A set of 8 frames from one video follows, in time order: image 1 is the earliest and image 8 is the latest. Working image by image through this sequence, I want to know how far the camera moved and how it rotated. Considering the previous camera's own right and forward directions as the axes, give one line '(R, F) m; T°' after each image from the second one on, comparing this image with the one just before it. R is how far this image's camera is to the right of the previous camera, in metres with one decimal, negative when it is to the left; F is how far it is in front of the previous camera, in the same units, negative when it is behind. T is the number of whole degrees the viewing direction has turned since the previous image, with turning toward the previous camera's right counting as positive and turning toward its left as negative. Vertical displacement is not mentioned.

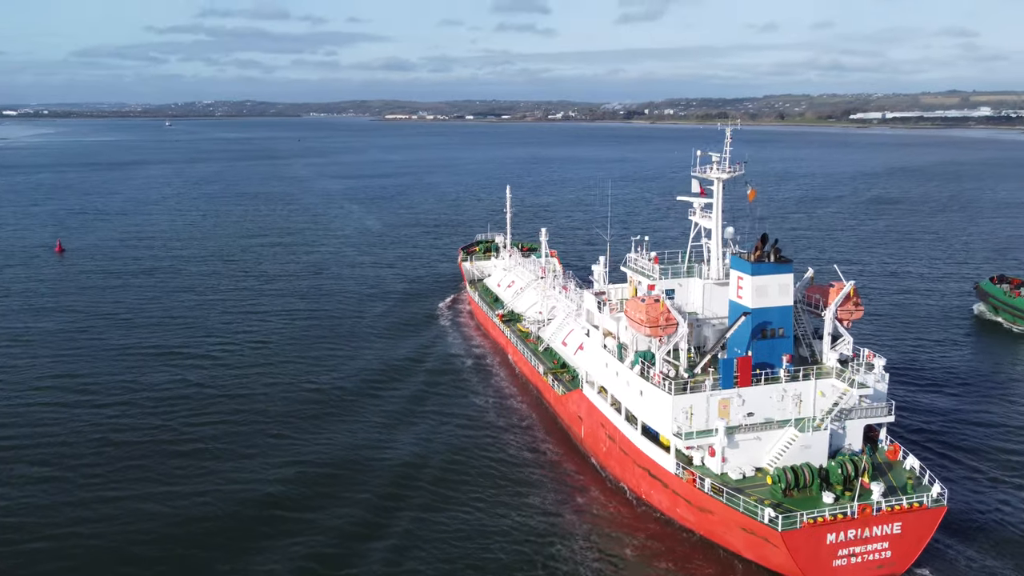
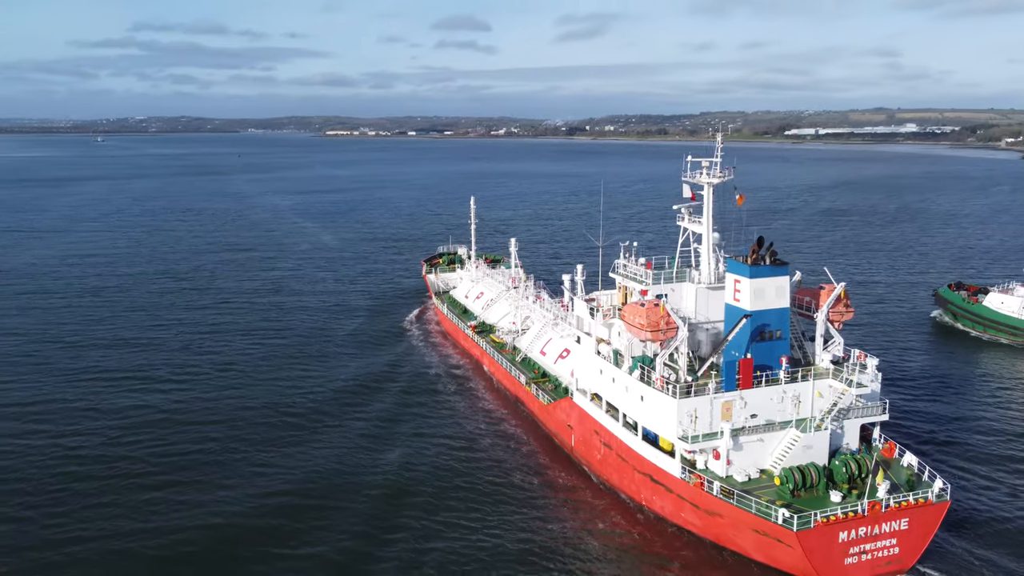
(-1.5, +0.4) m; +4°
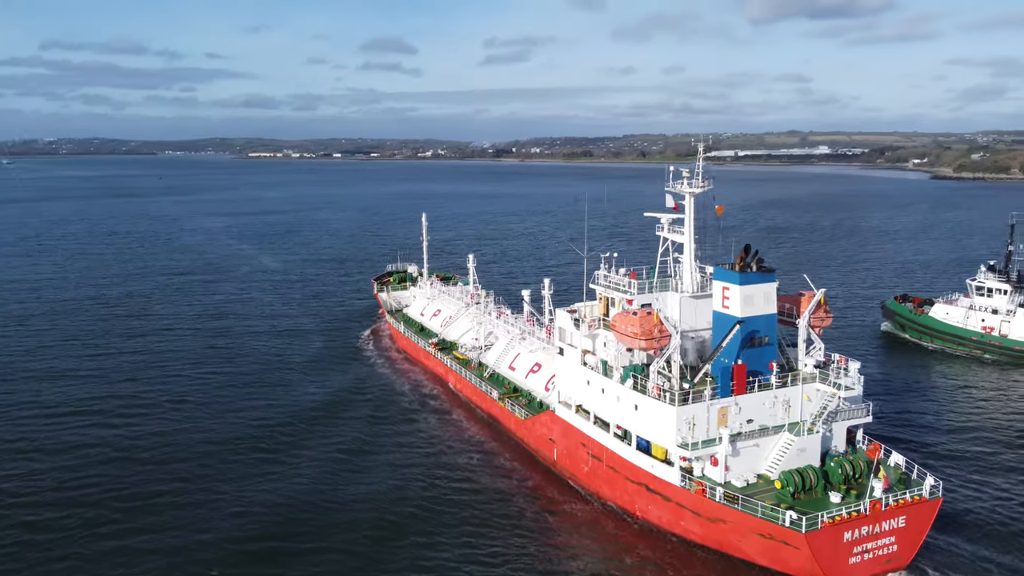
(-1.8, +0.4) m; +5°
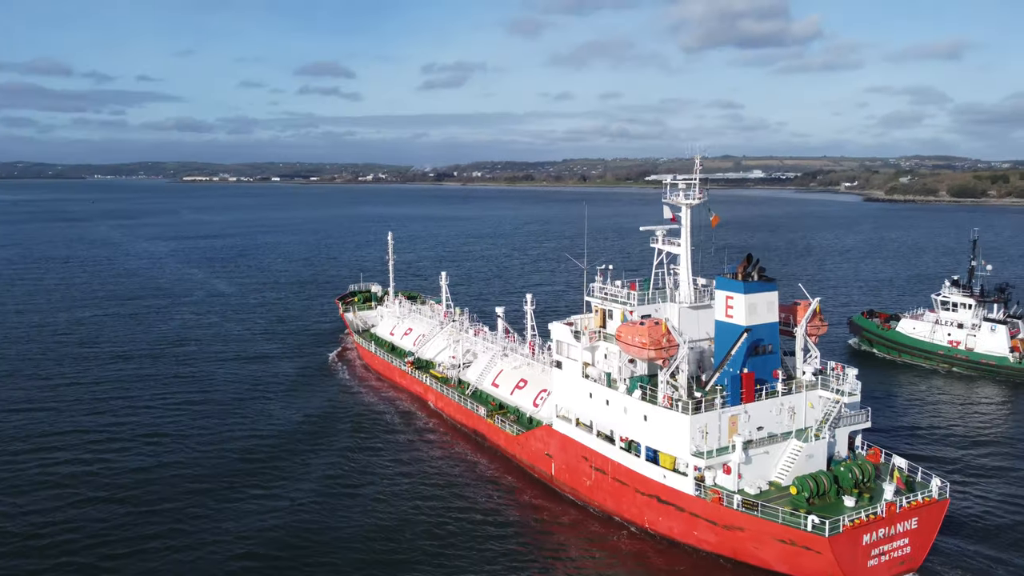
(-1.8, +0.3) m; +4°
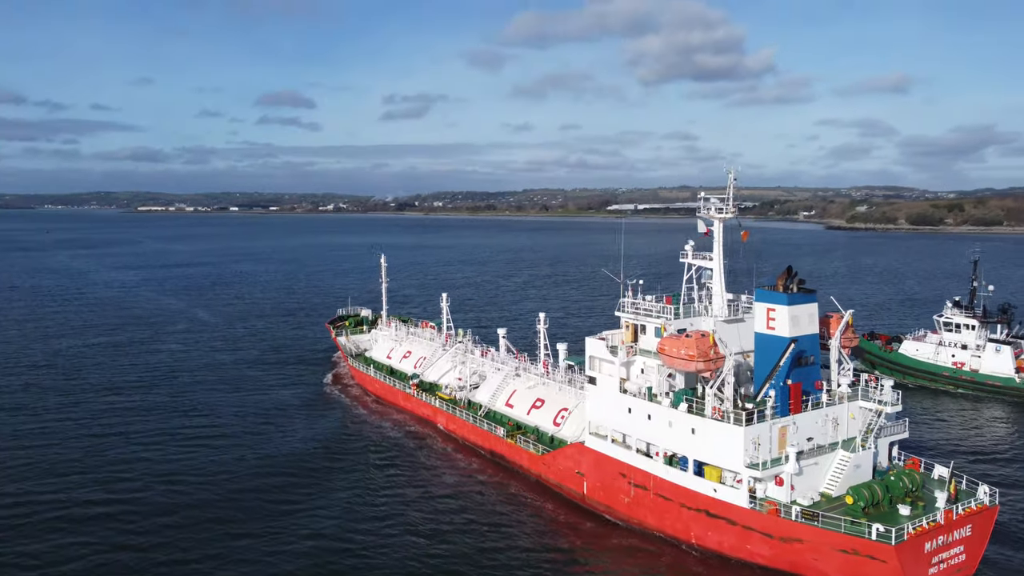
(-2.3, +0.3) m; +3°
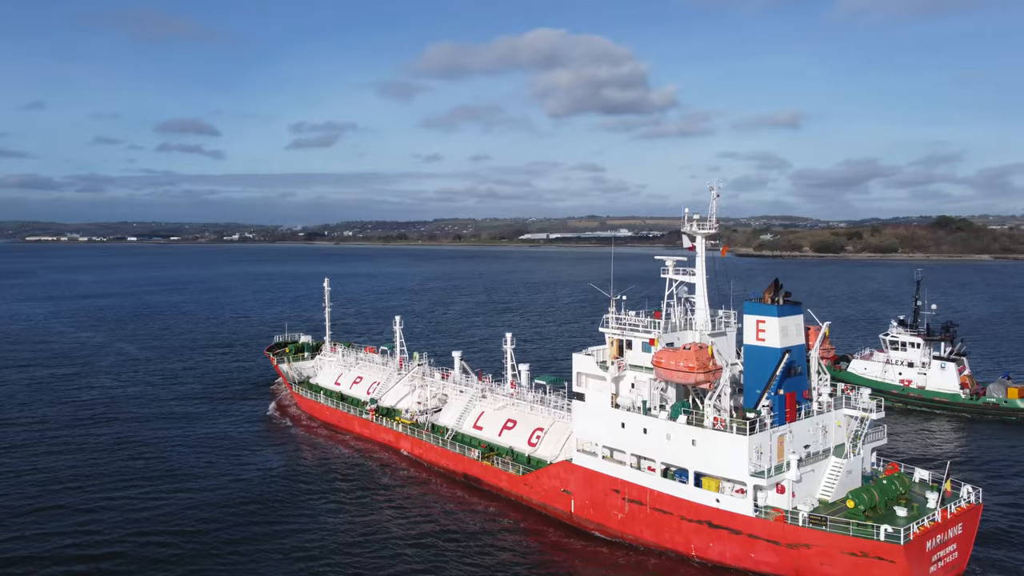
(-2.4, +0.3) m; +6°
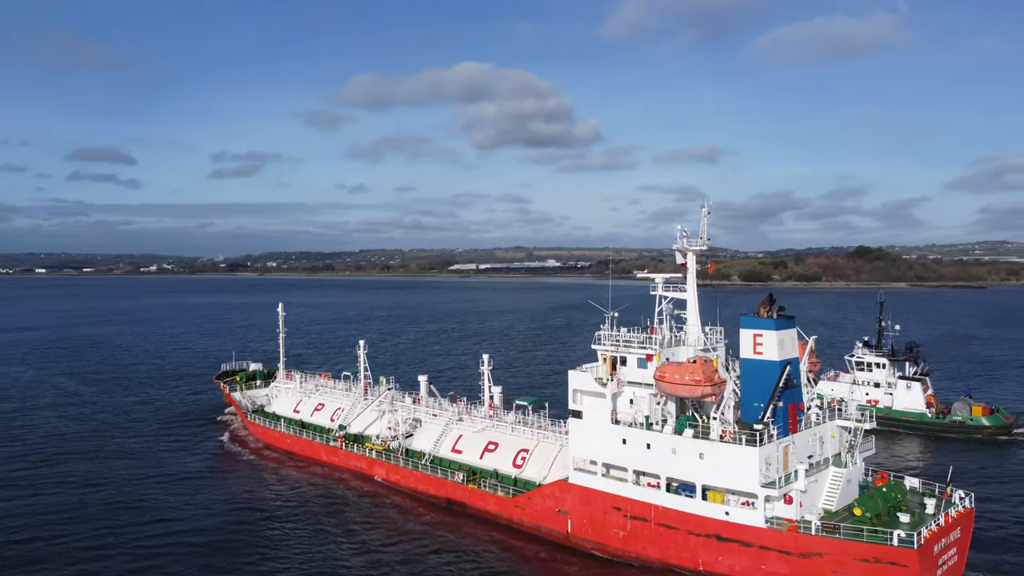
(-2.2, +0.3) m; +5°
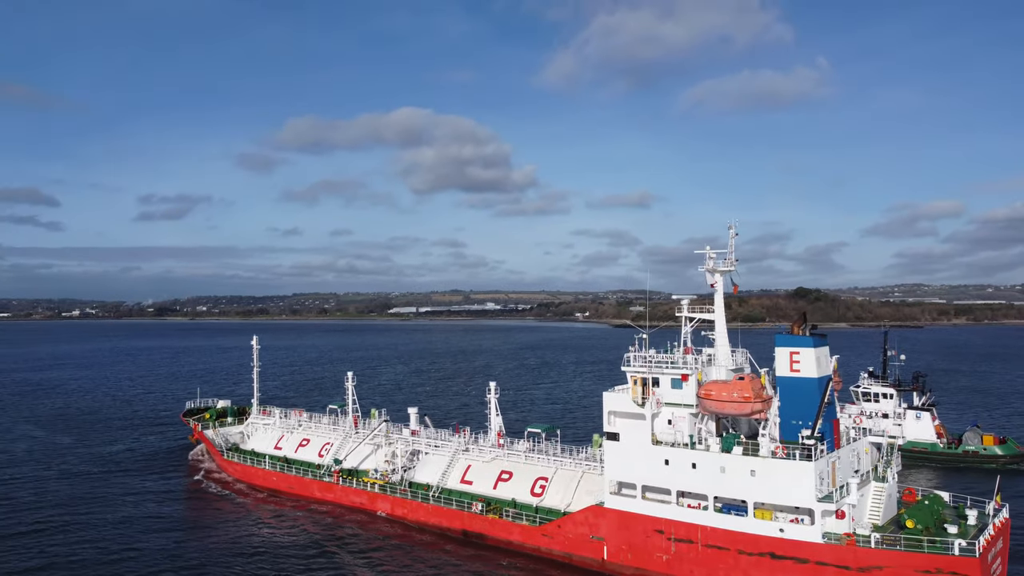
(-3.1, +0.4) m; +5°
